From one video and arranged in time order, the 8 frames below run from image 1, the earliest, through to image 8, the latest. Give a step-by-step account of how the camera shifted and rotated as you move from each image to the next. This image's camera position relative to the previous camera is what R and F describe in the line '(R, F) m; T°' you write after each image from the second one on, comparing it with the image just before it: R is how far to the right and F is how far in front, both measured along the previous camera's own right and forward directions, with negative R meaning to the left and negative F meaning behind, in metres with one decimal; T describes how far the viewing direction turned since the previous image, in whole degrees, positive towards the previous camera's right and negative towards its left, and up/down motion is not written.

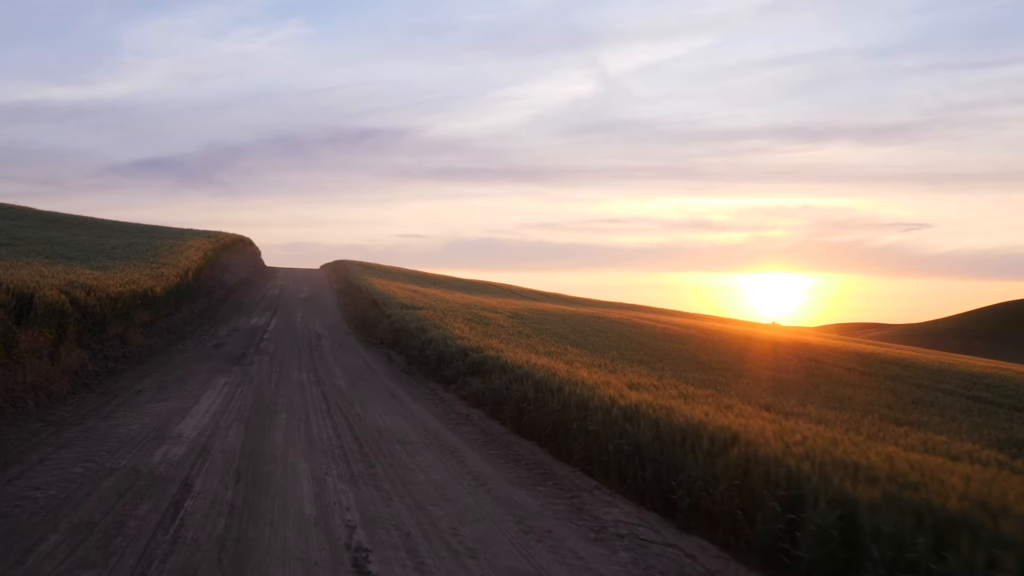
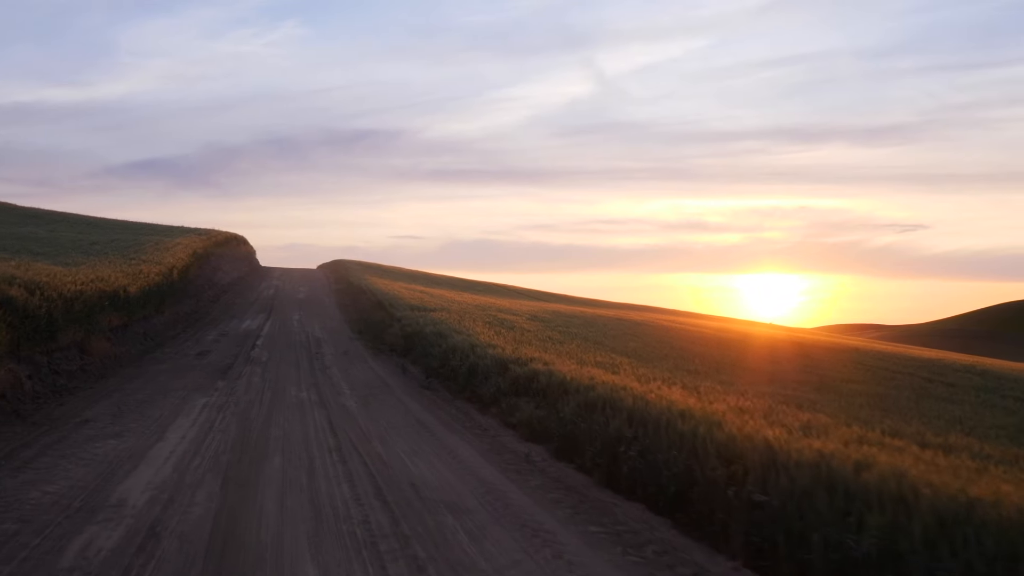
(-1.2, +4.2) m; 0°
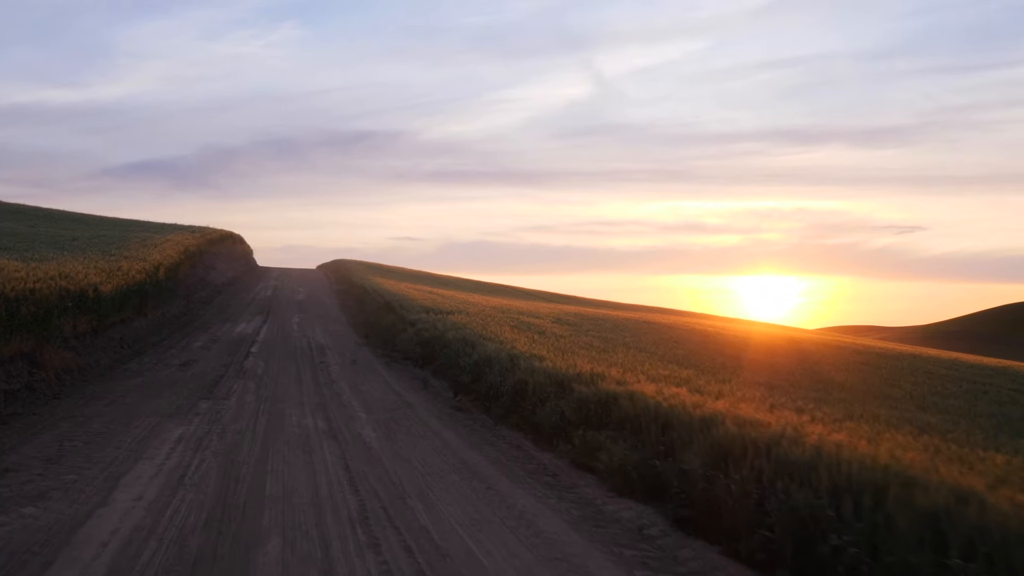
(-1.1, +3.7) m; 0°
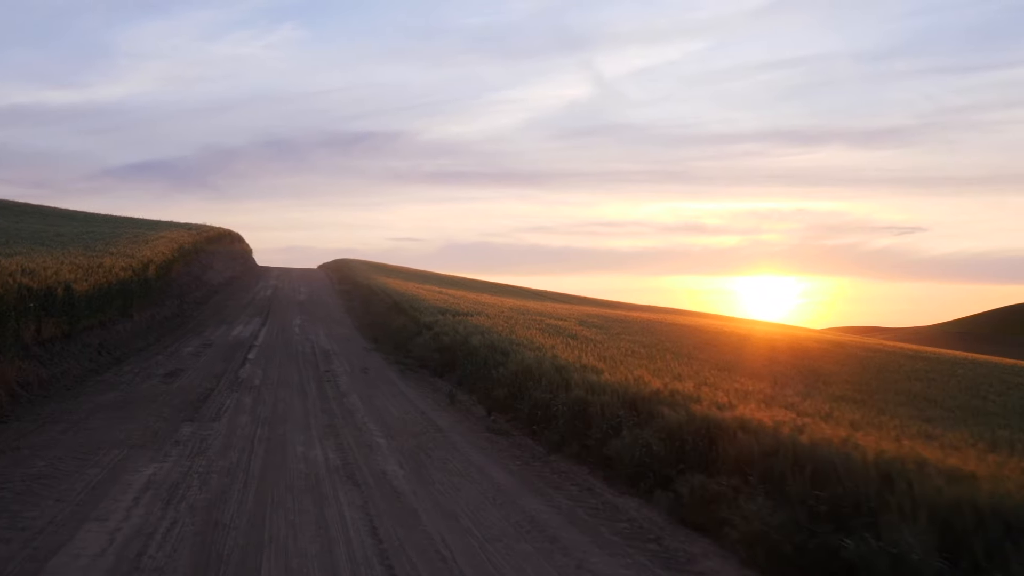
(-0.9, +2.9) m; 0°
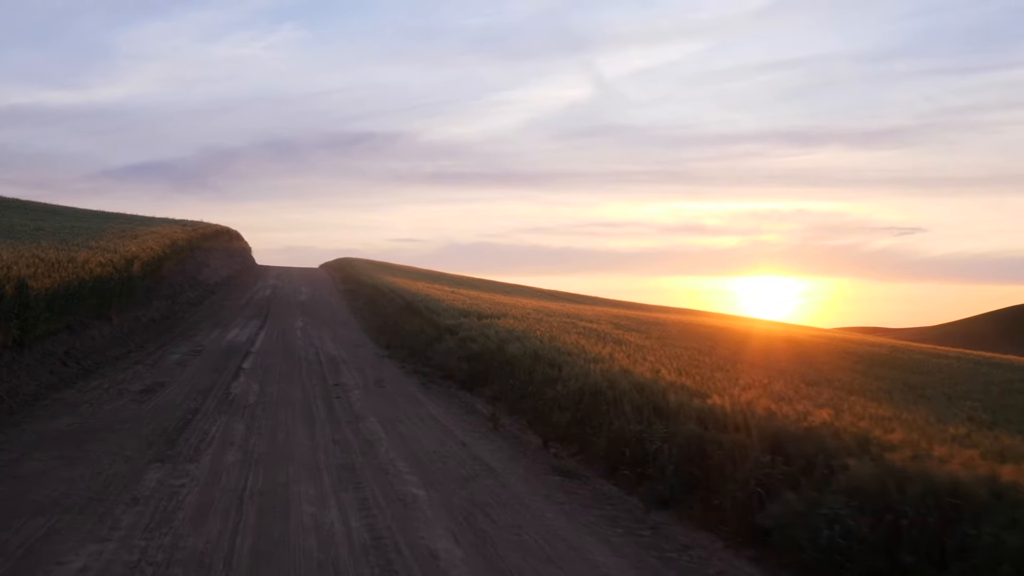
(-1.0, +3.3) m; 0°
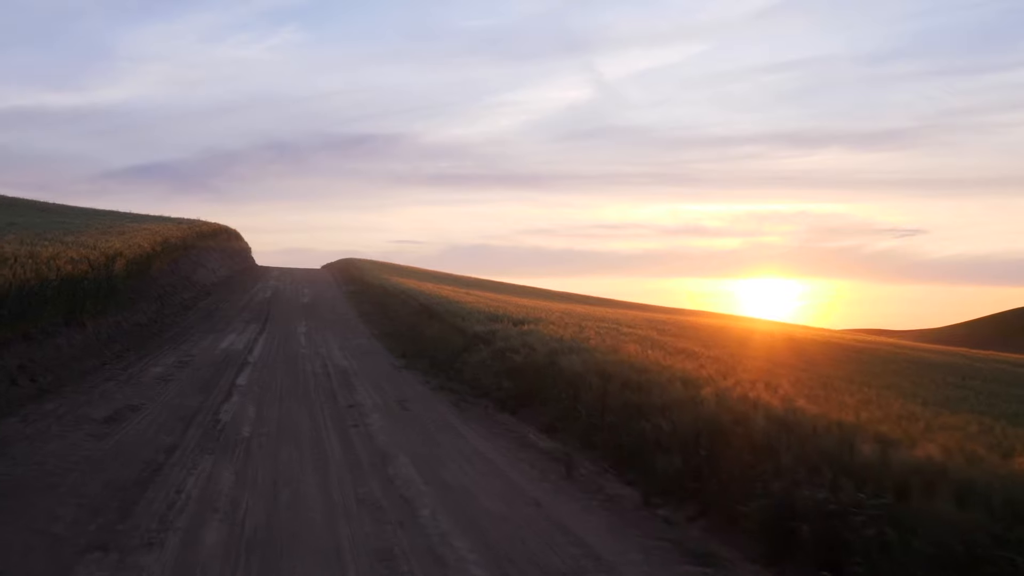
(-1.0, +3.3) m; 0°
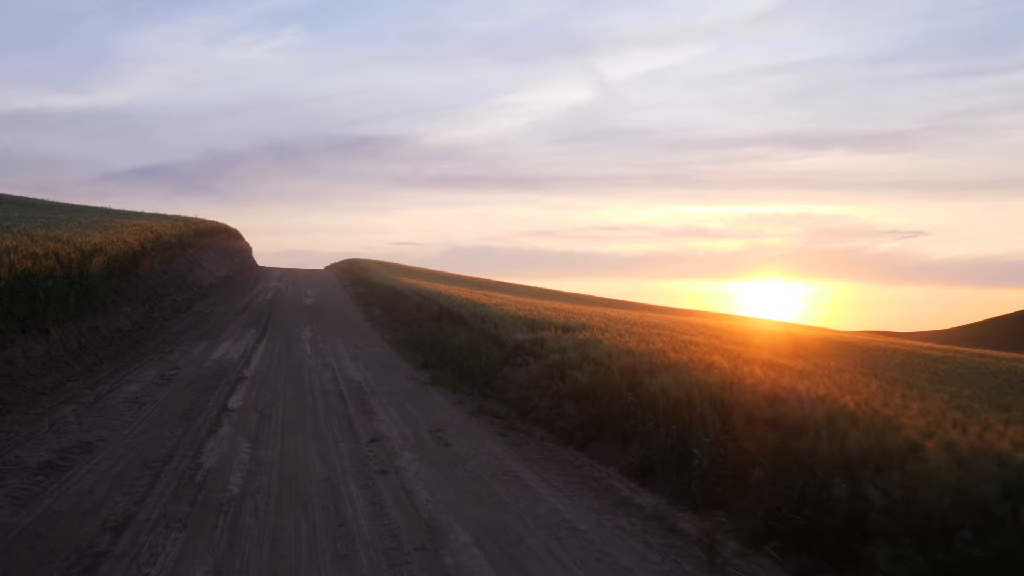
(-1.0, +3.3) m; 0°
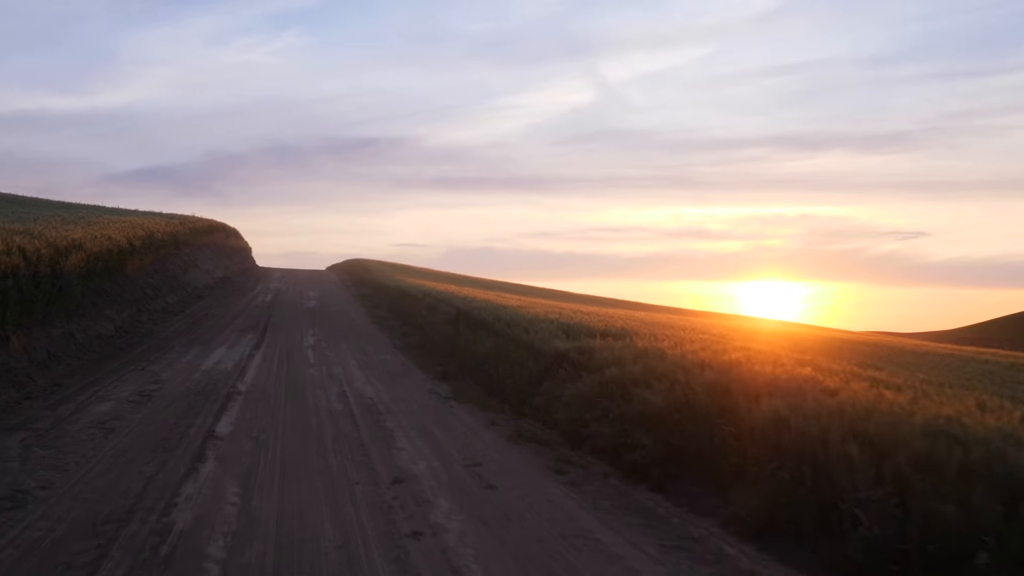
(-0.7, +2.4) m; 0°
